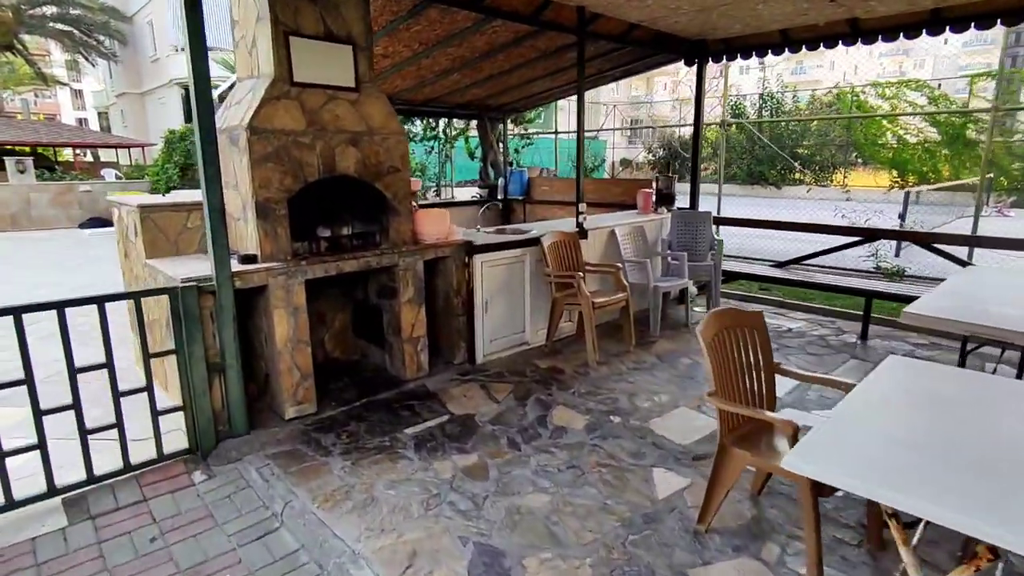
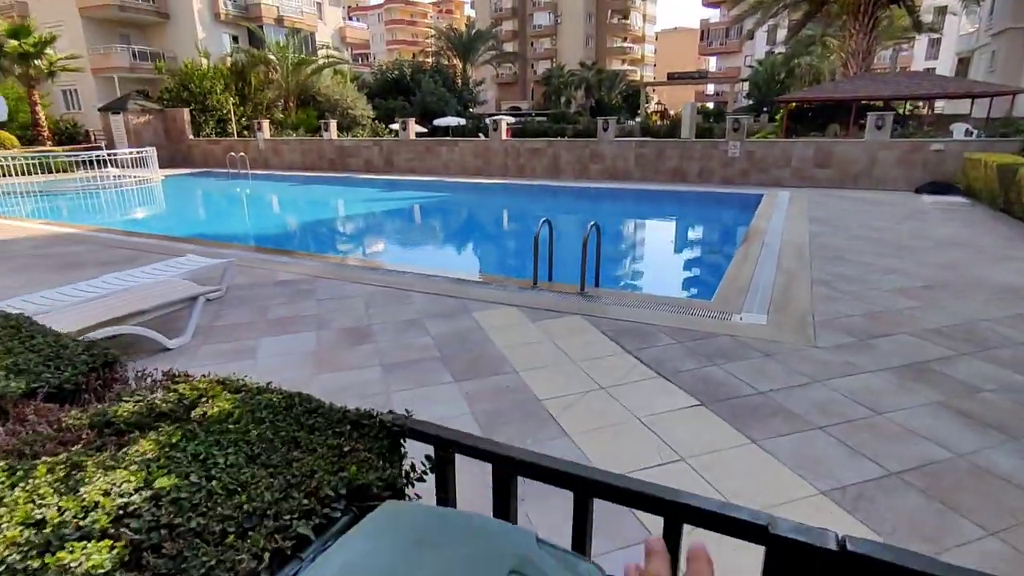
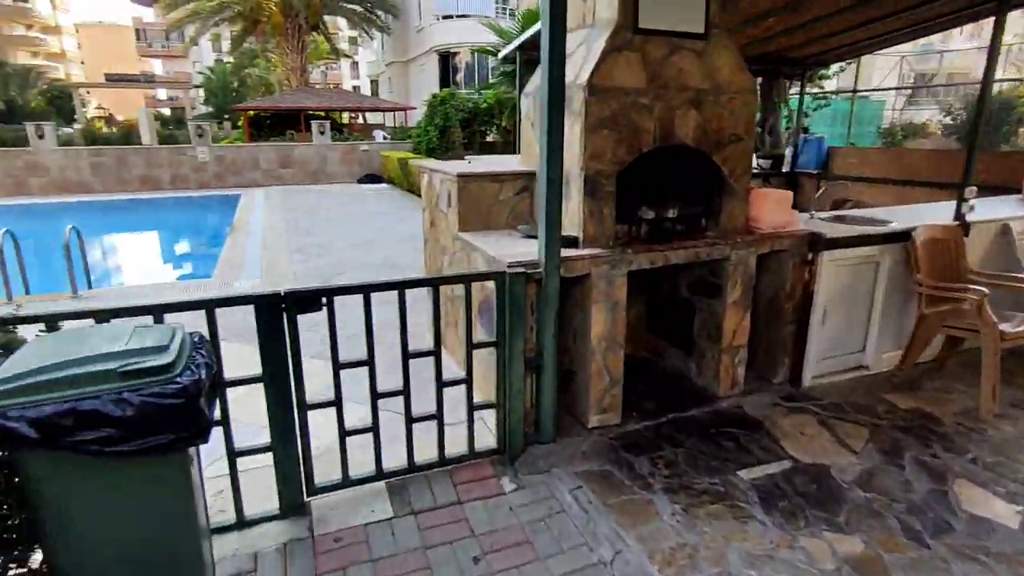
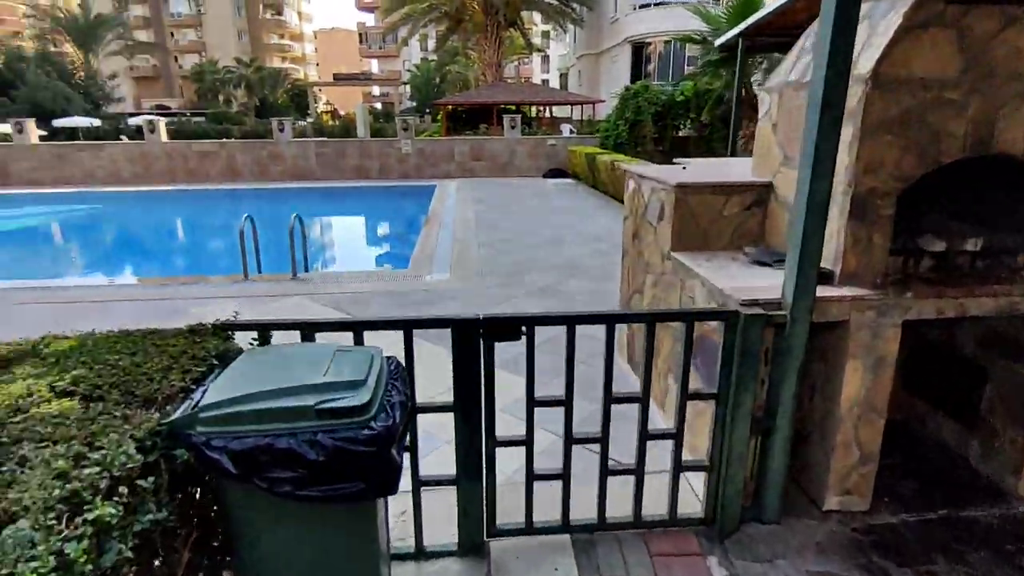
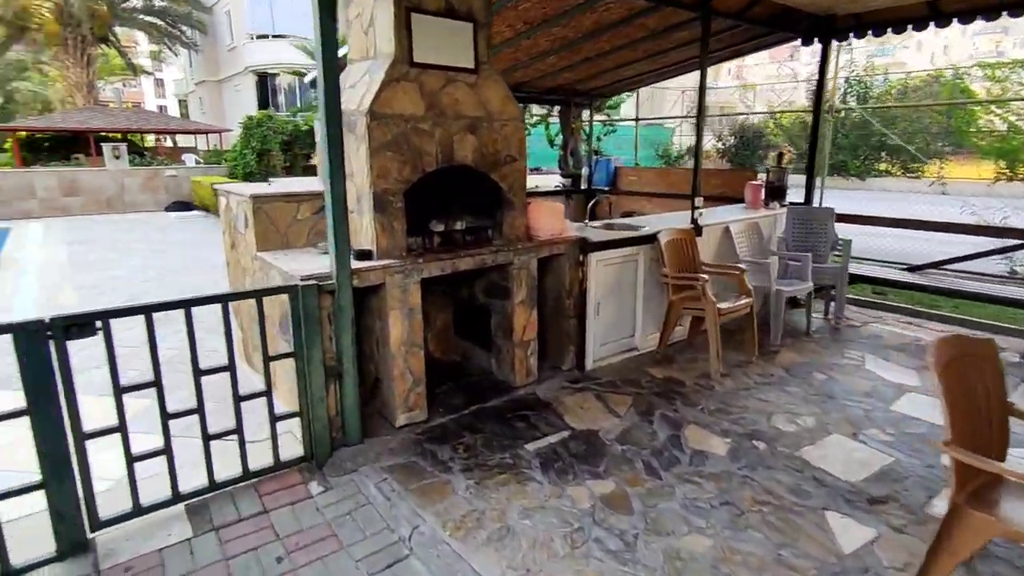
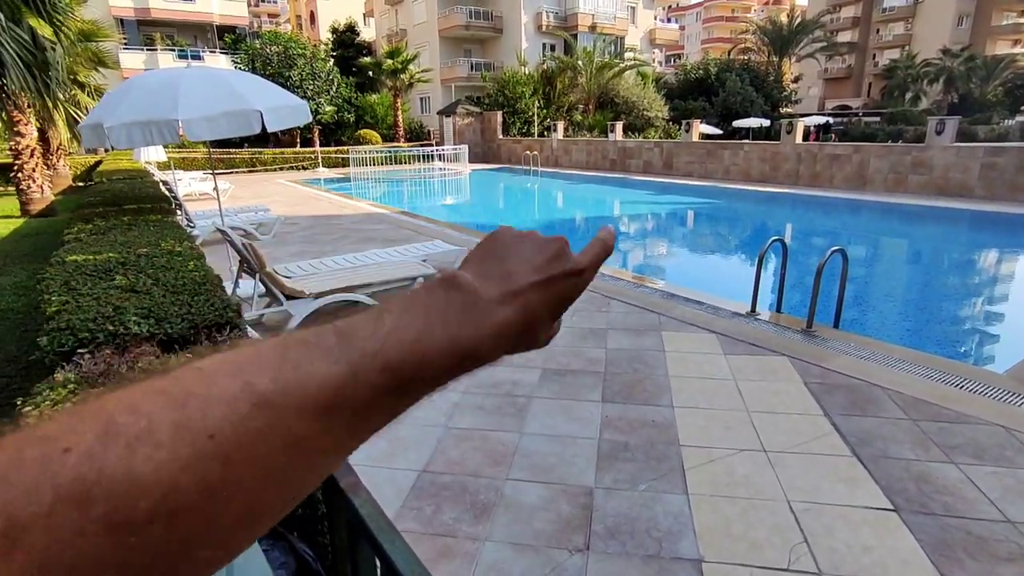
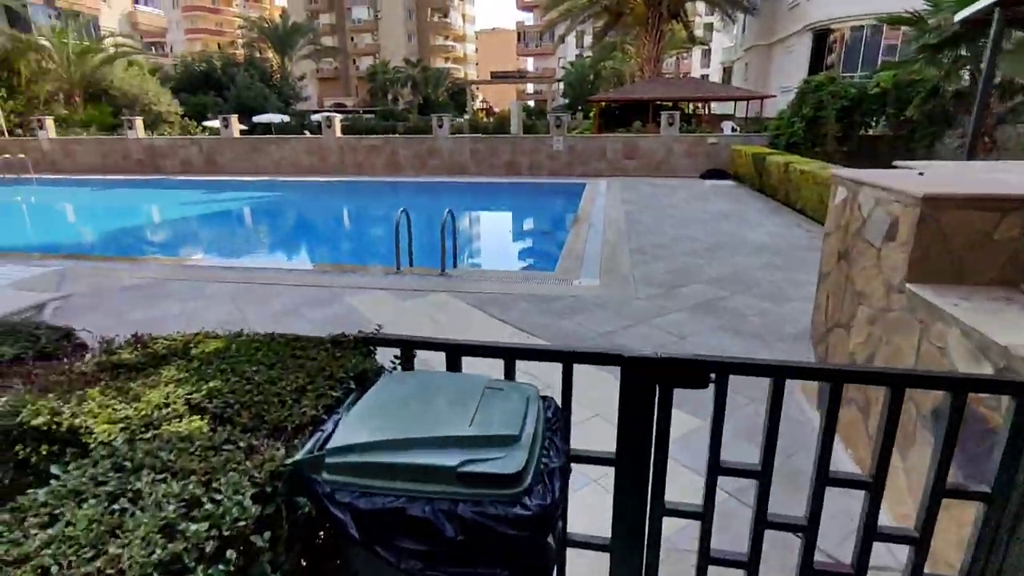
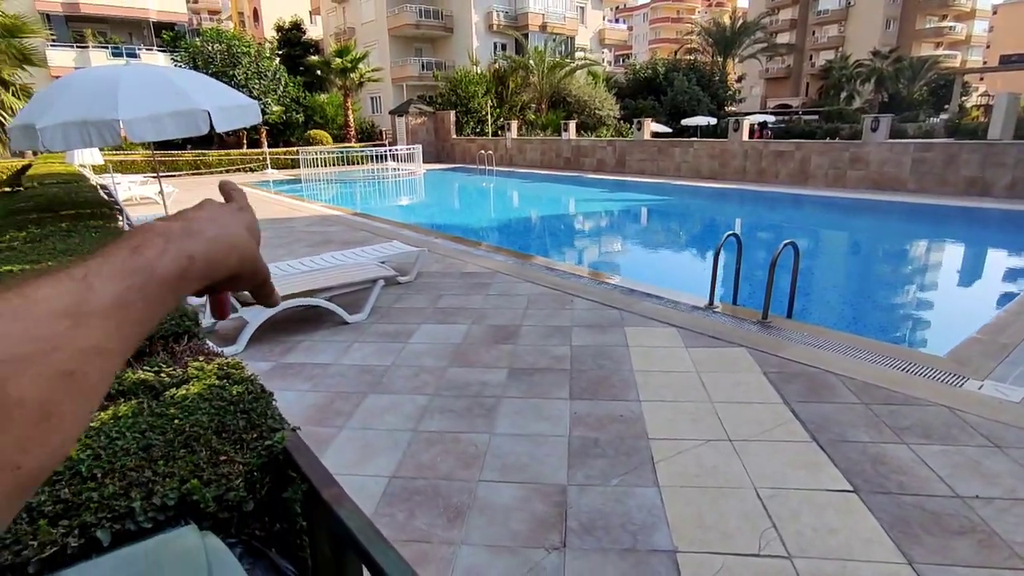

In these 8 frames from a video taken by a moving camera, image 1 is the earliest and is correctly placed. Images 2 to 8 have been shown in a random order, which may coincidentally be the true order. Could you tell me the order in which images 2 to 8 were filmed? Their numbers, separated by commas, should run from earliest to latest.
5, 3, 4, 7, 2, 8, 6
